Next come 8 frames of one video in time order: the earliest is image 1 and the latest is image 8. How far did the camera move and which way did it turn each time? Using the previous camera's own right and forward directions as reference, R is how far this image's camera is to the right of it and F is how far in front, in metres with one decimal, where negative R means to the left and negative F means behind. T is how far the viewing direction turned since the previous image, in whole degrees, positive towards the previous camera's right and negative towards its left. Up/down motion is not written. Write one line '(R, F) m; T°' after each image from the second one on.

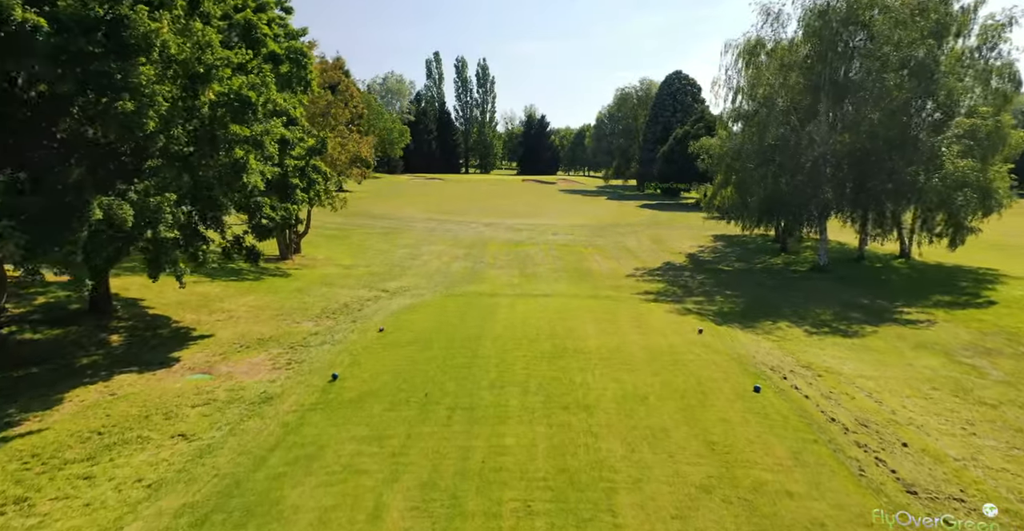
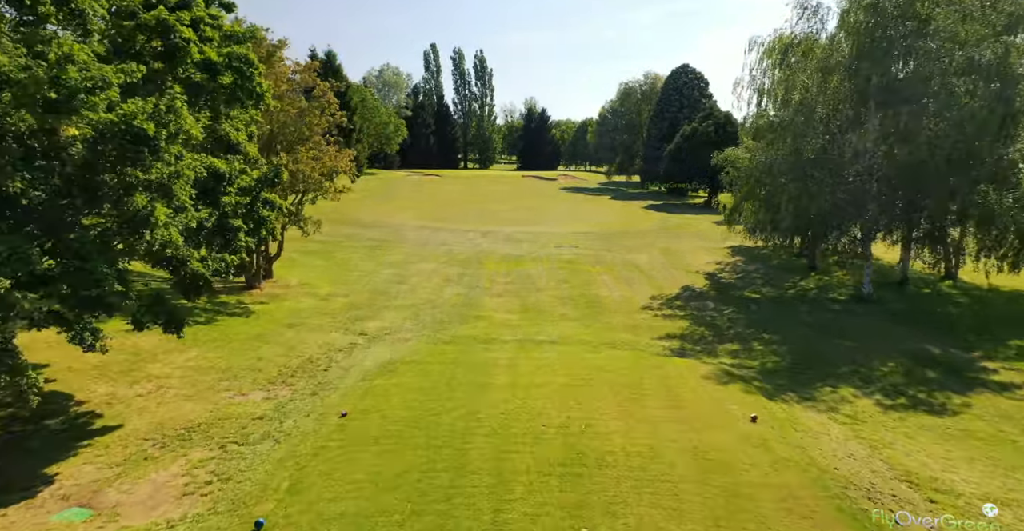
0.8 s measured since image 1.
(0.0, +2.2) m; 0°
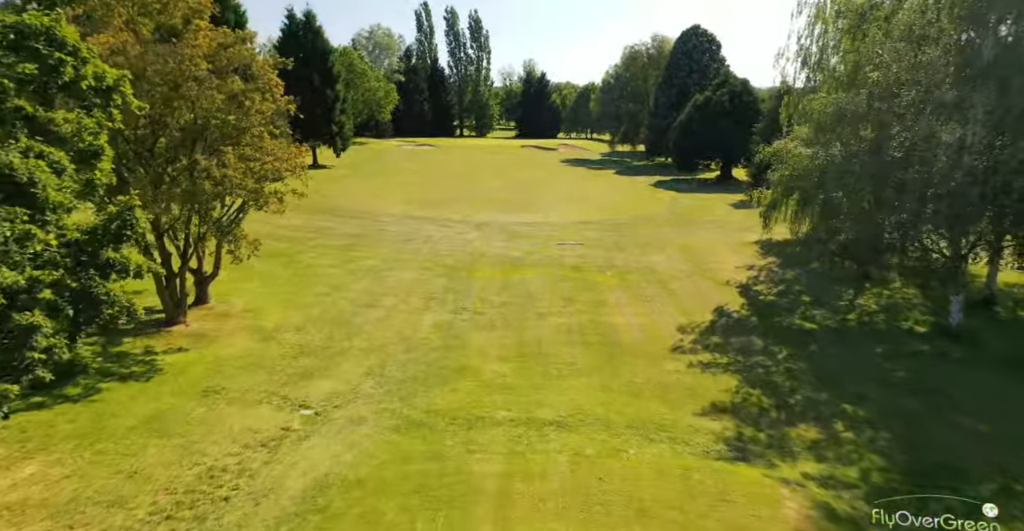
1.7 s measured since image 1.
(+0.1, +3.3) m; 0°
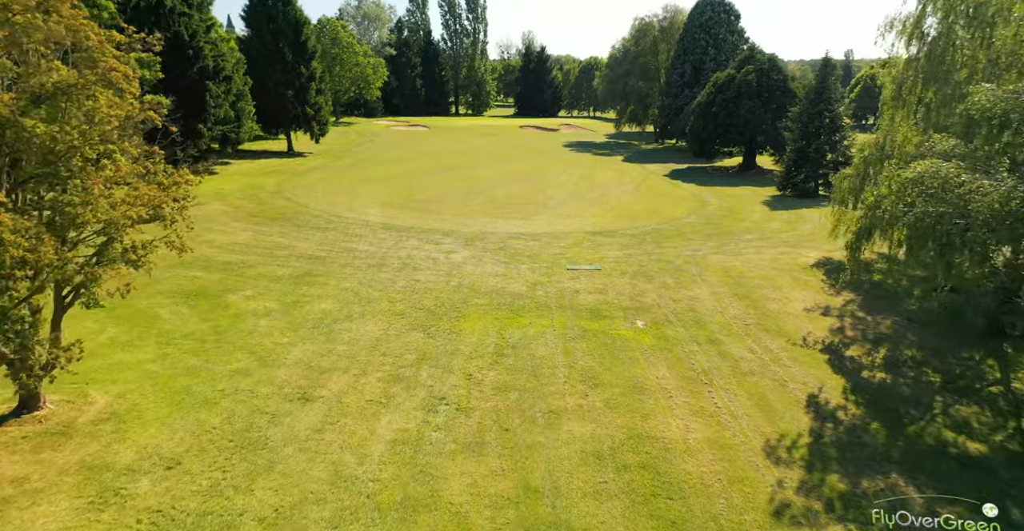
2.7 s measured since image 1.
(0.0, +4.8) m; 0°
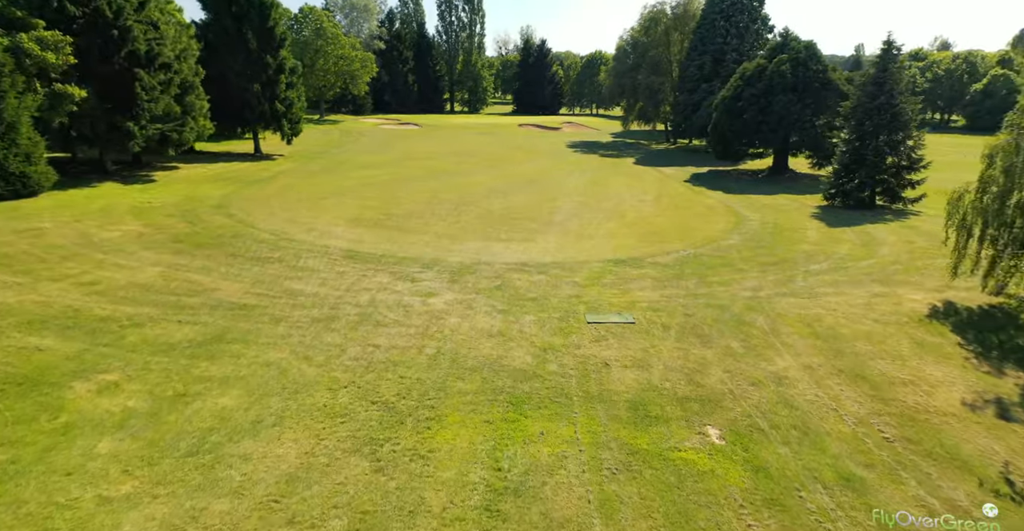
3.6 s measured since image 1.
(0.0, +5.2) m; 0°
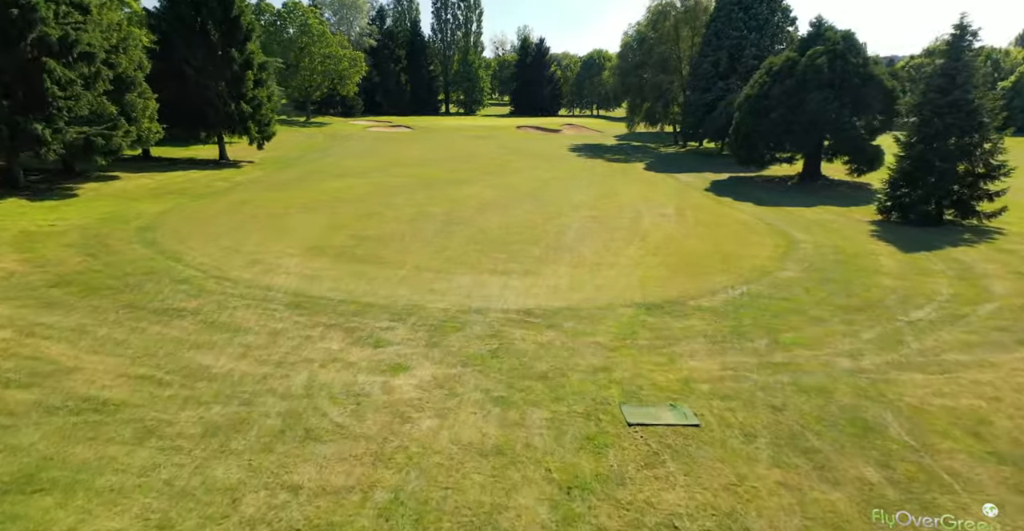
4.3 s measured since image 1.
(-0.1, +4.8) m; 0°
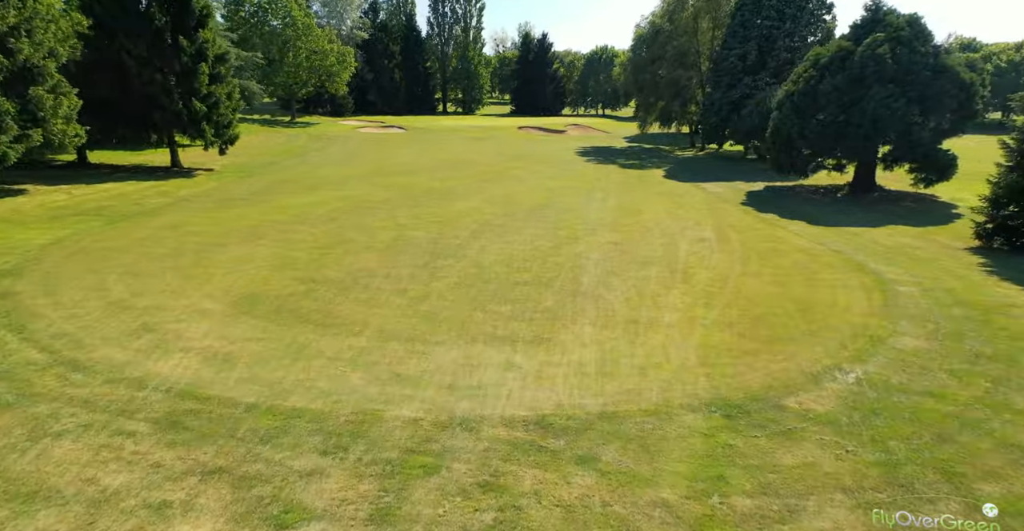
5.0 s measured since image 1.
(-0.1, +5.4) m; 0°
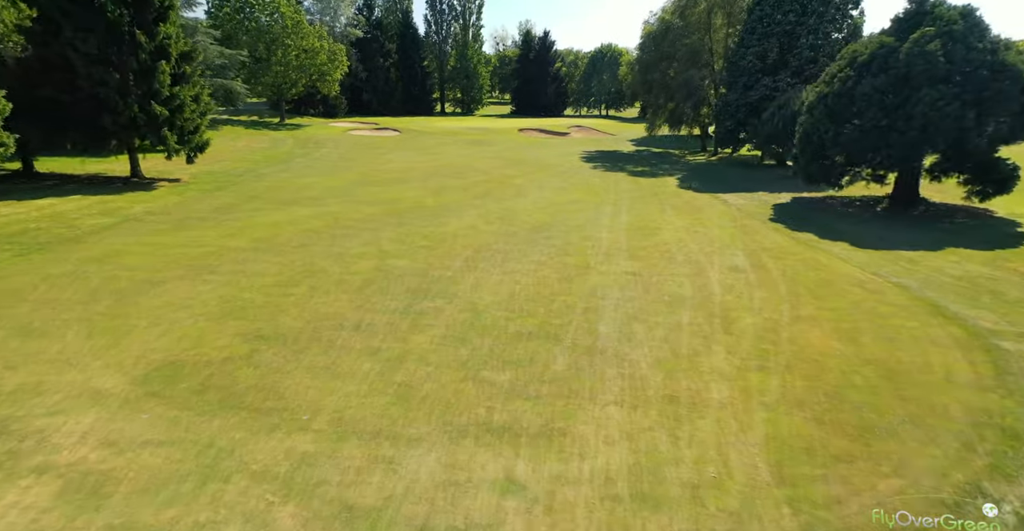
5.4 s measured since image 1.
(0.0, +3.4) m; 0°
